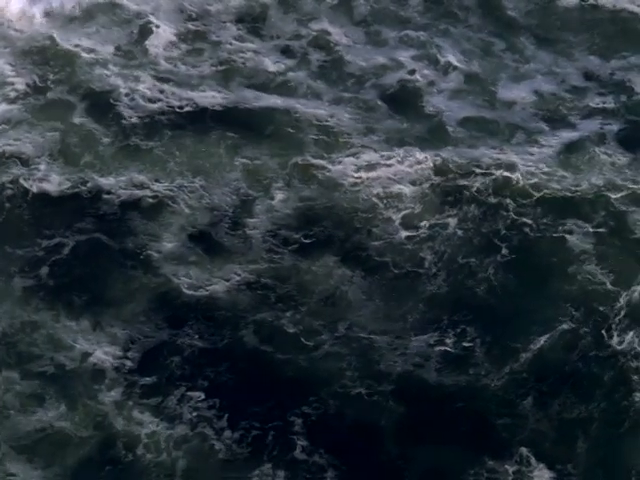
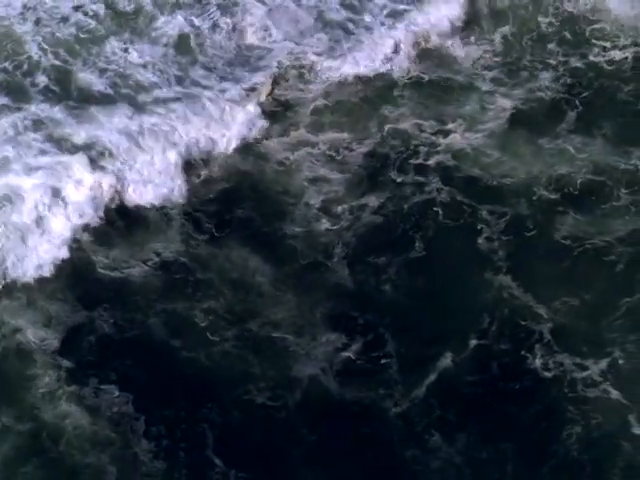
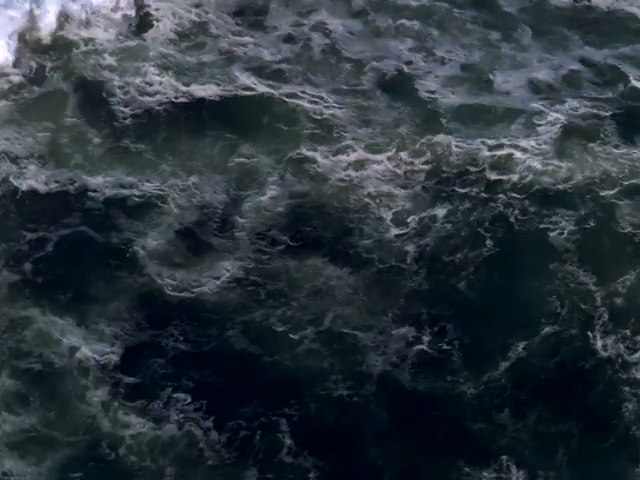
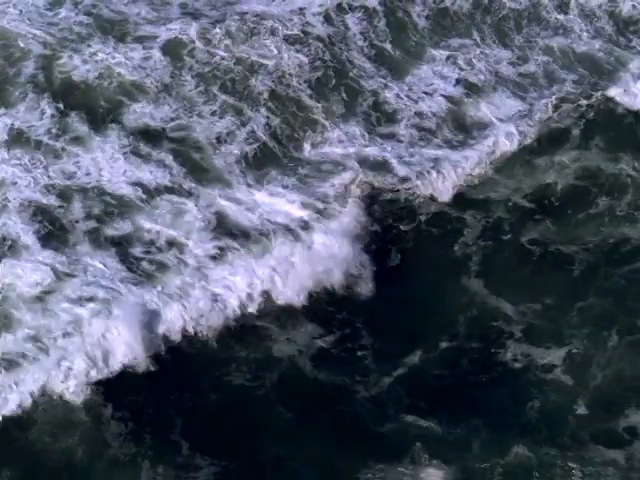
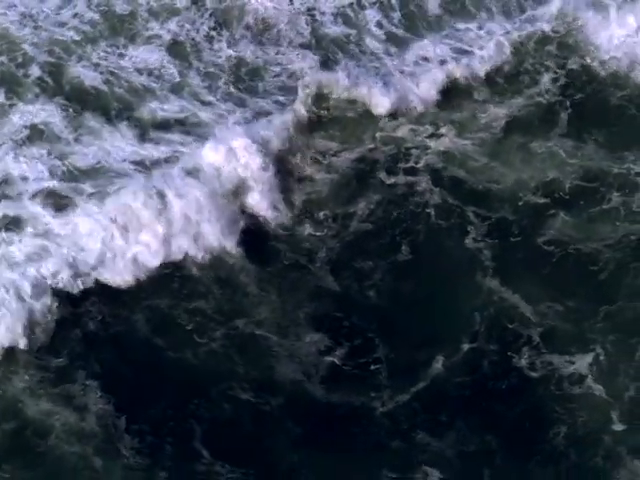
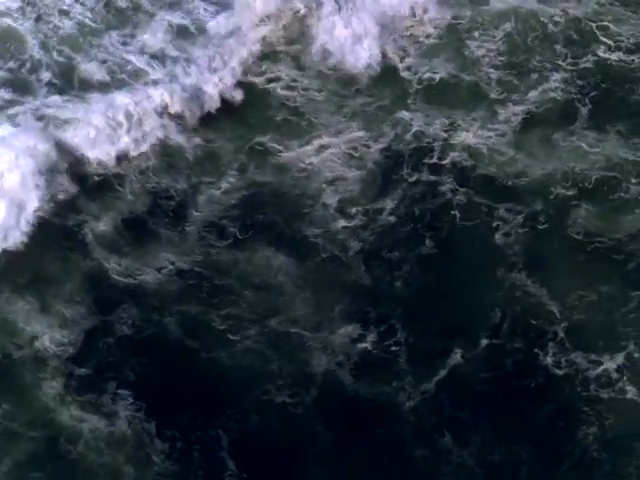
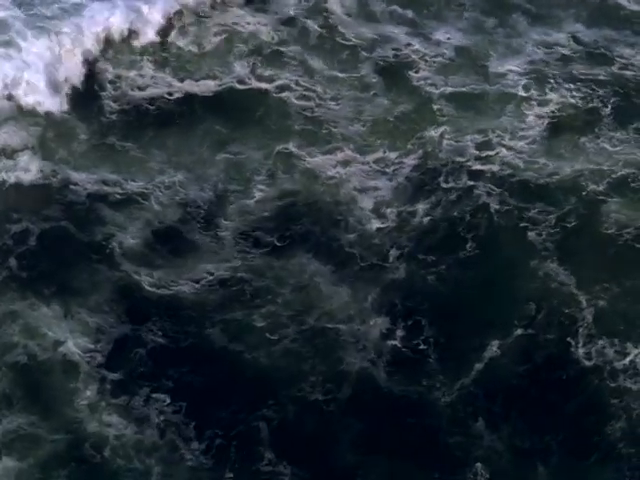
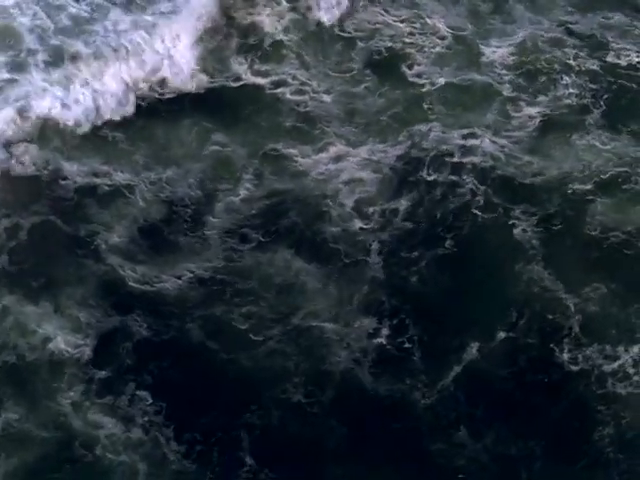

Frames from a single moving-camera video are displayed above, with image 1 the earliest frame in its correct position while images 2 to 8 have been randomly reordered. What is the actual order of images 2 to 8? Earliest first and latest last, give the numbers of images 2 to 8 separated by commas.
3, 7, 8, 6, 2, 5, 4
